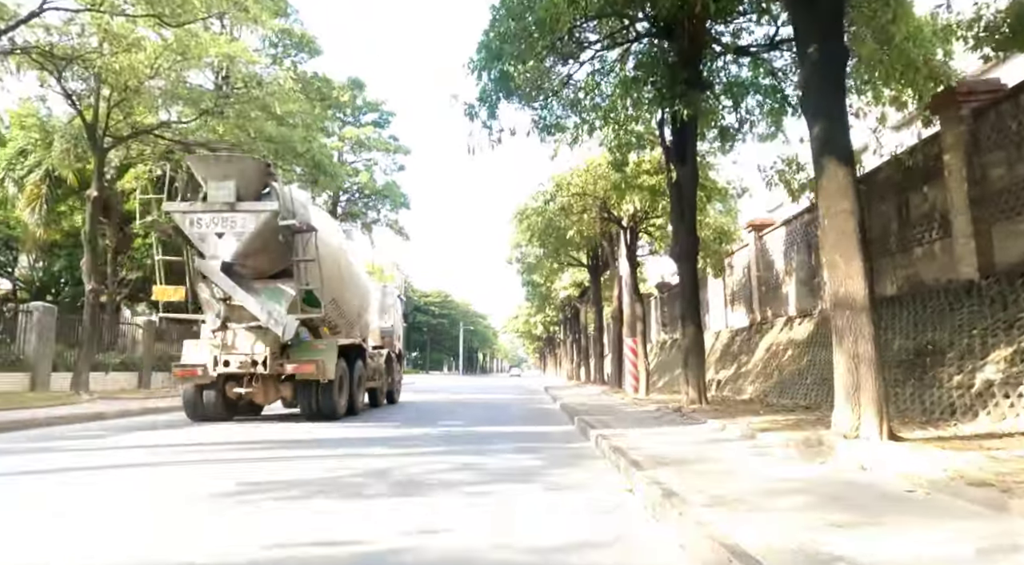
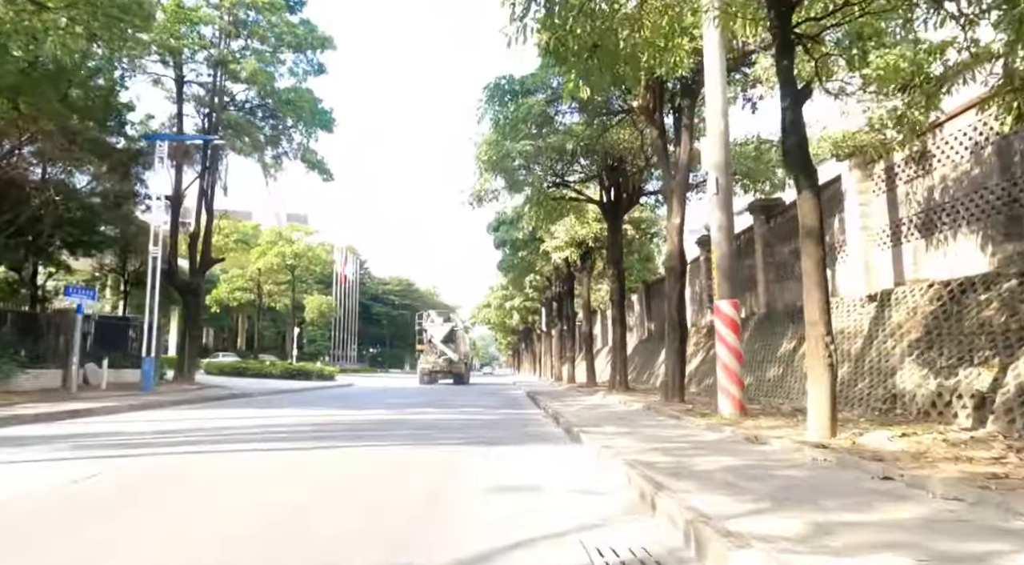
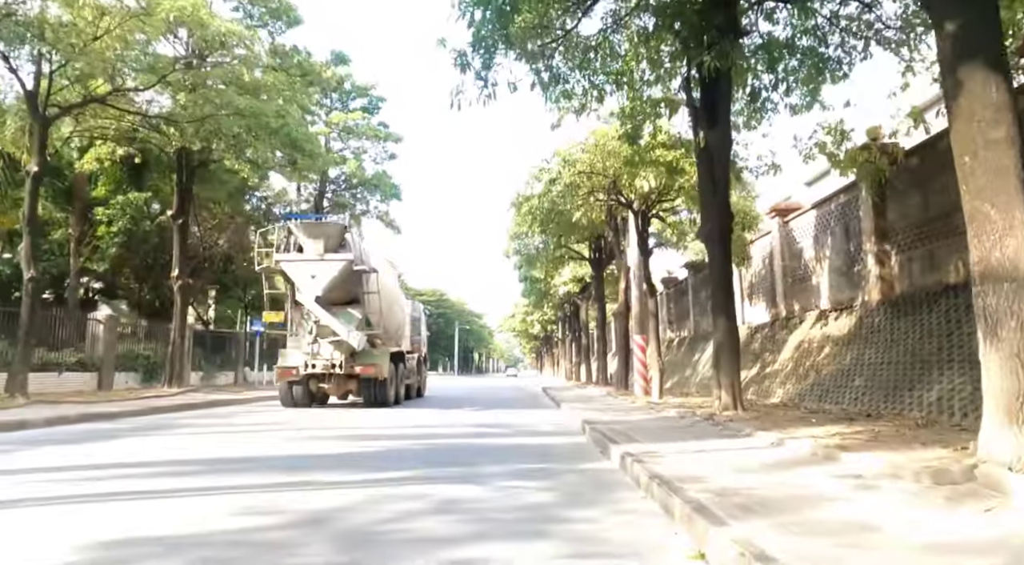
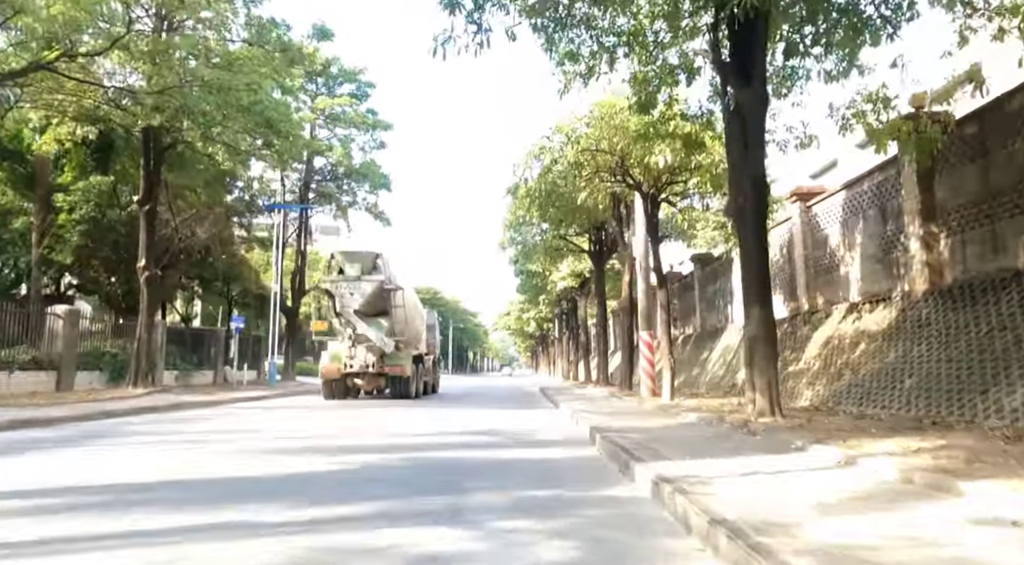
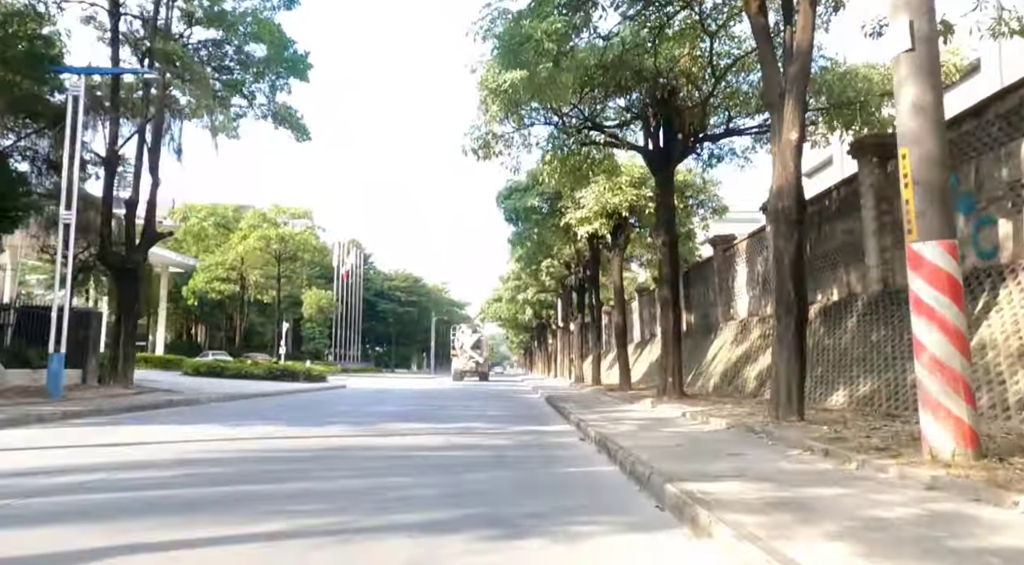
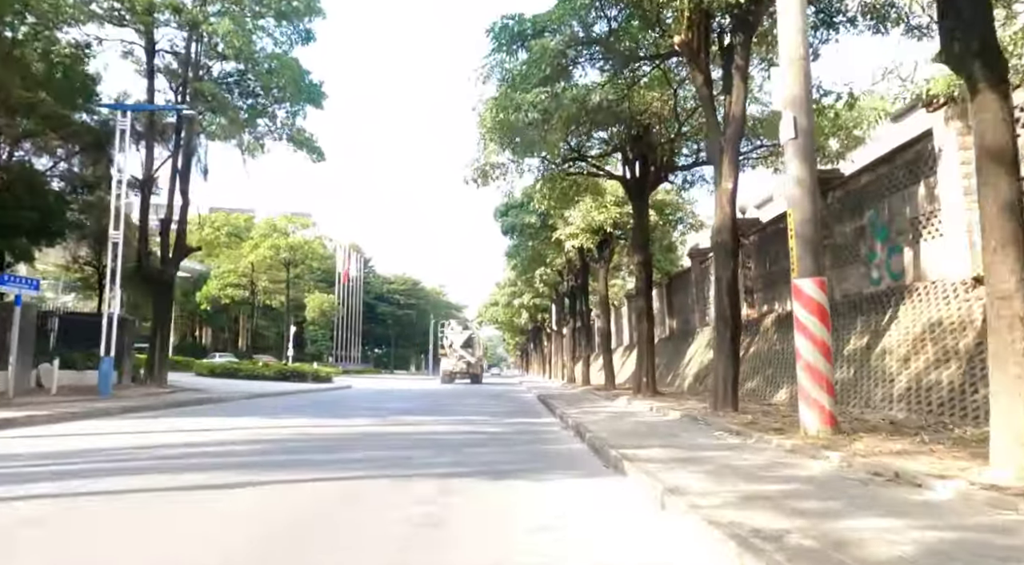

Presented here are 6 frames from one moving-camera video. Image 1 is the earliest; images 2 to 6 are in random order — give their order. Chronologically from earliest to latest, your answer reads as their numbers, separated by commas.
3, 4, 2, 6, 5
